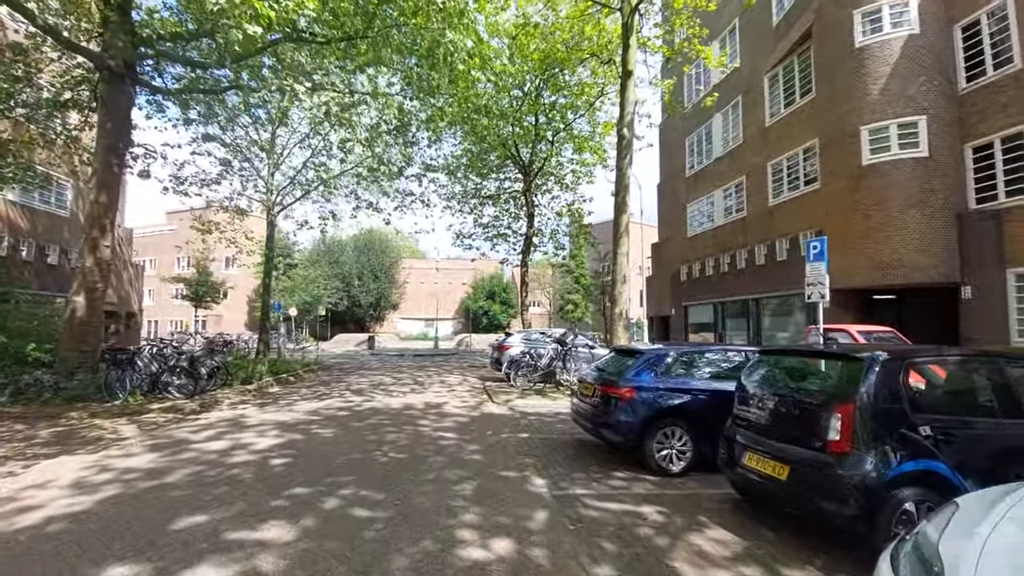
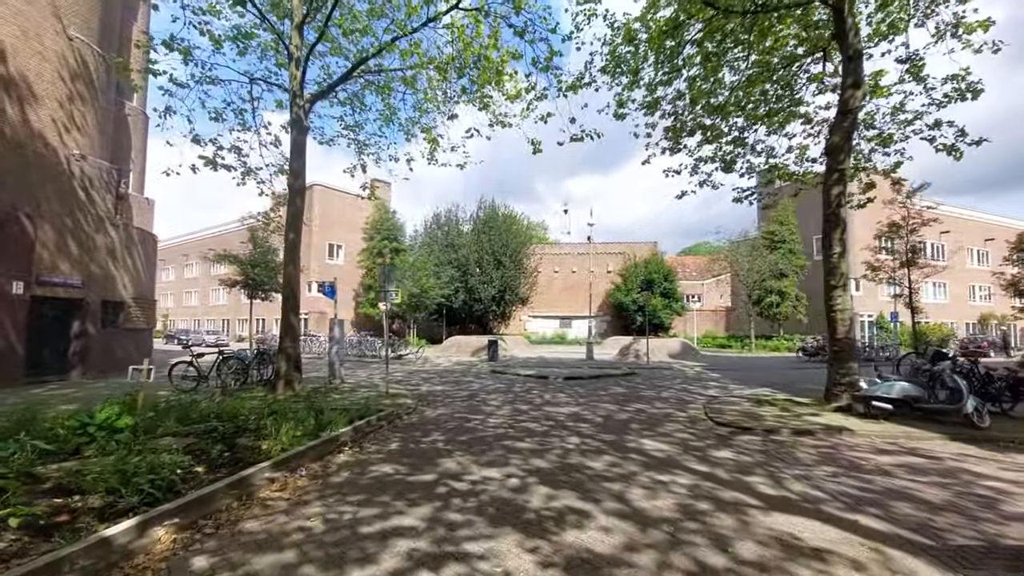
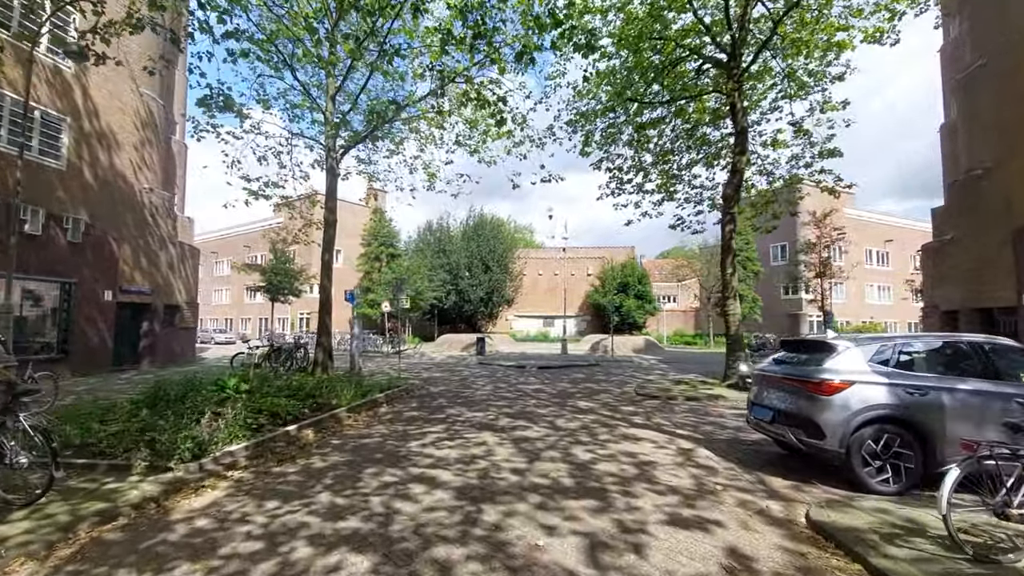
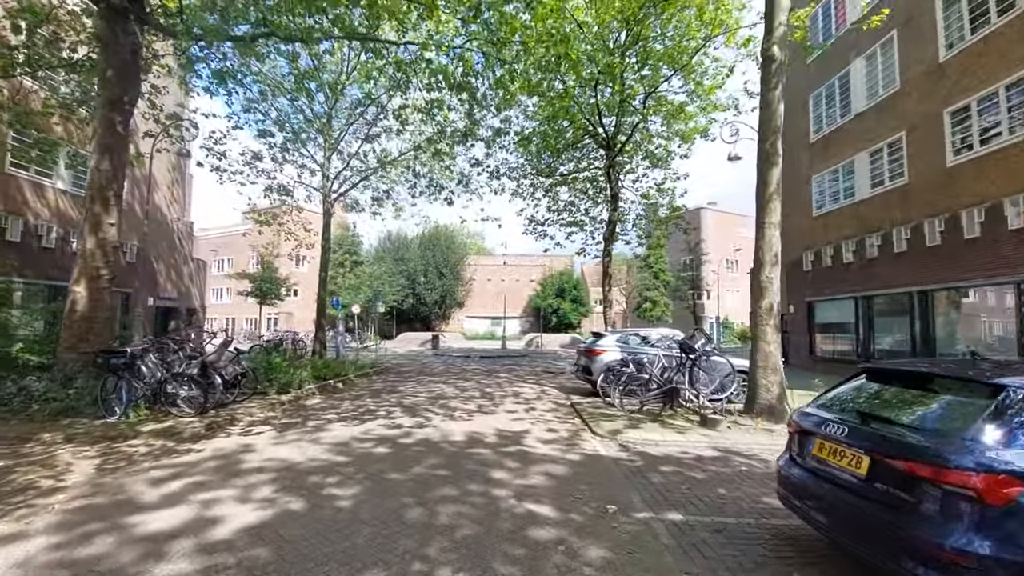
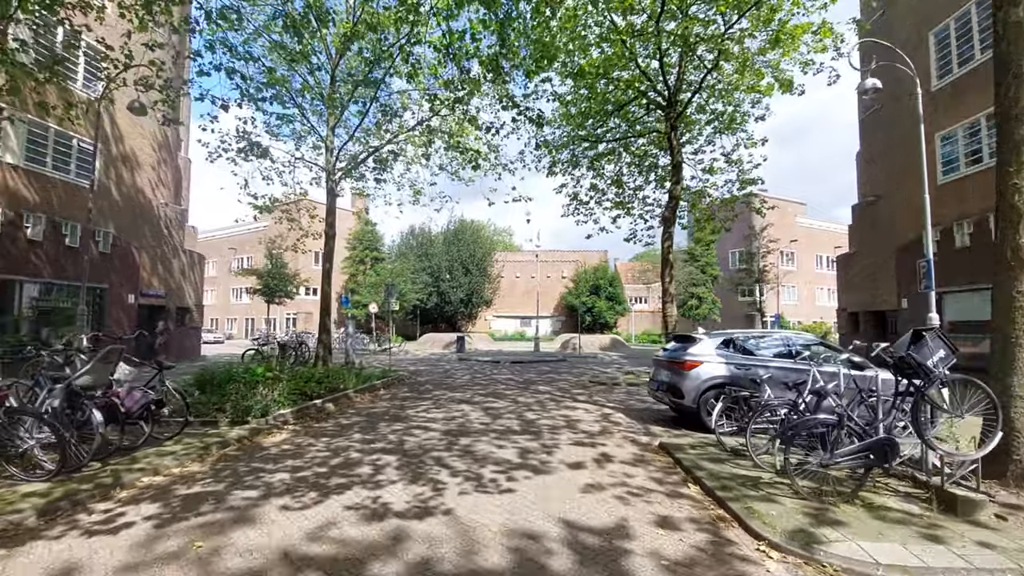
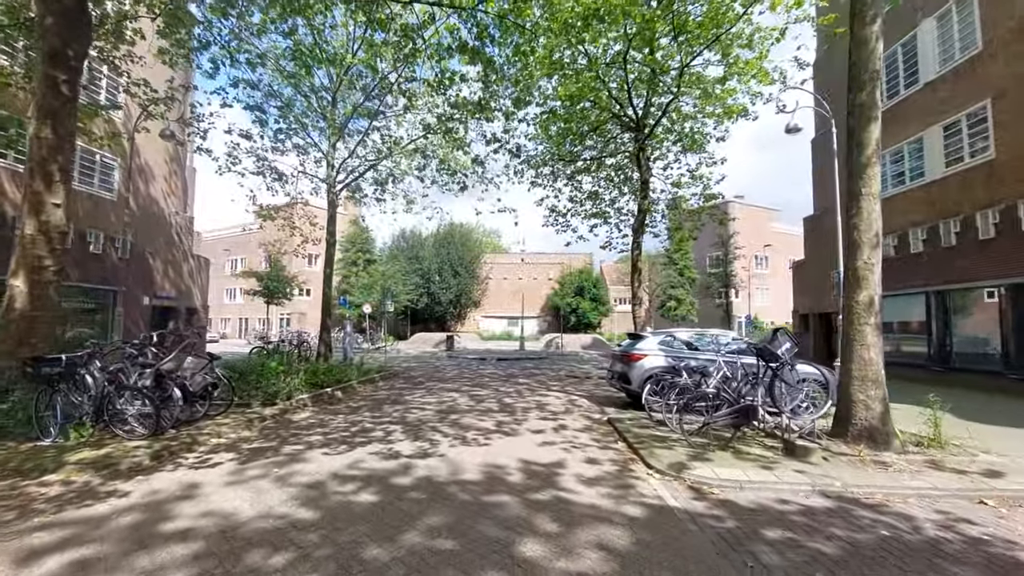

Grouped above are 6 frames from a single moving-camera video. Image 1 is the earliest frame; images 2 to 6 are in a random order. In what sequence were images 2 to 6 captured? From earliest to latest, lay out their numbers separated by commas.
4, 6, 5, 3, 2
